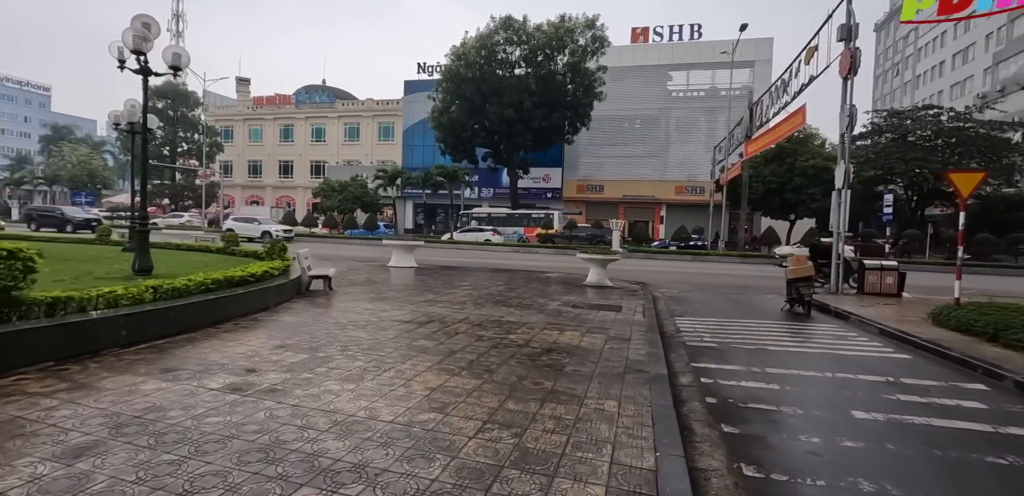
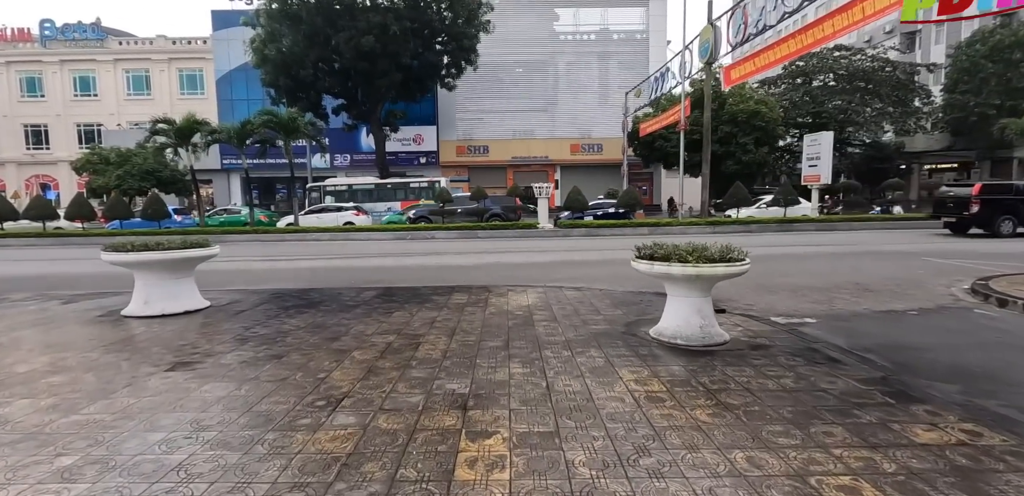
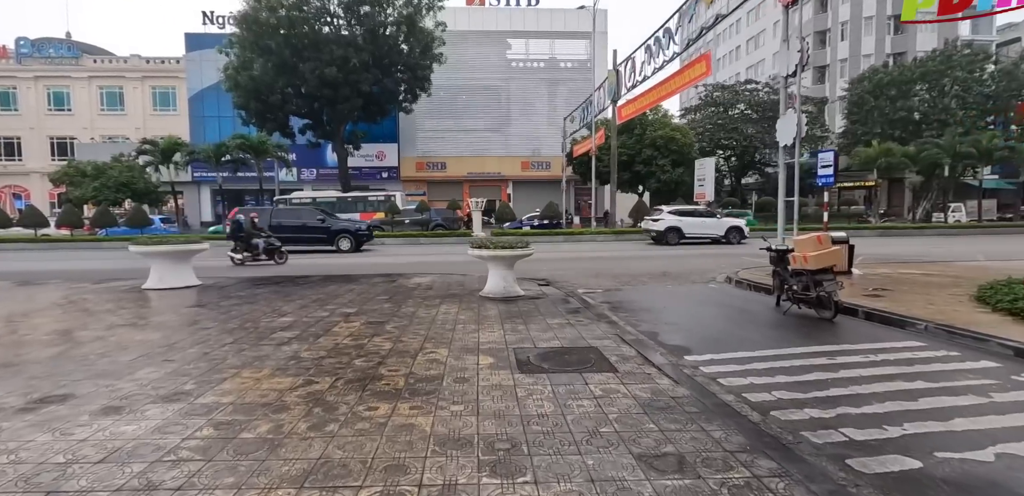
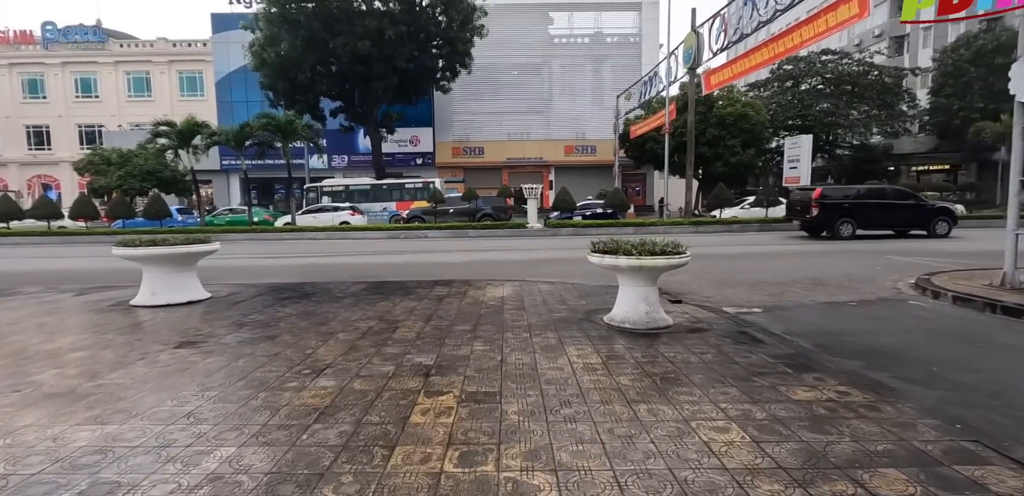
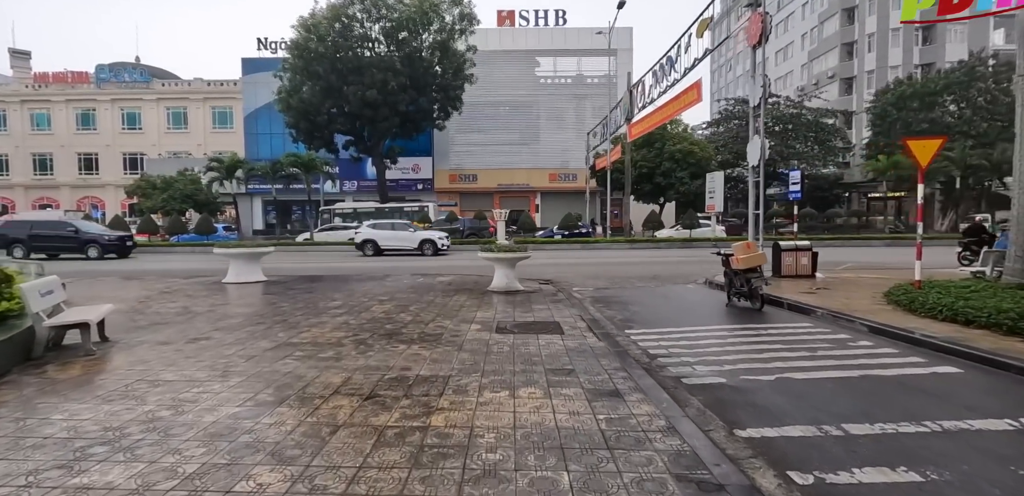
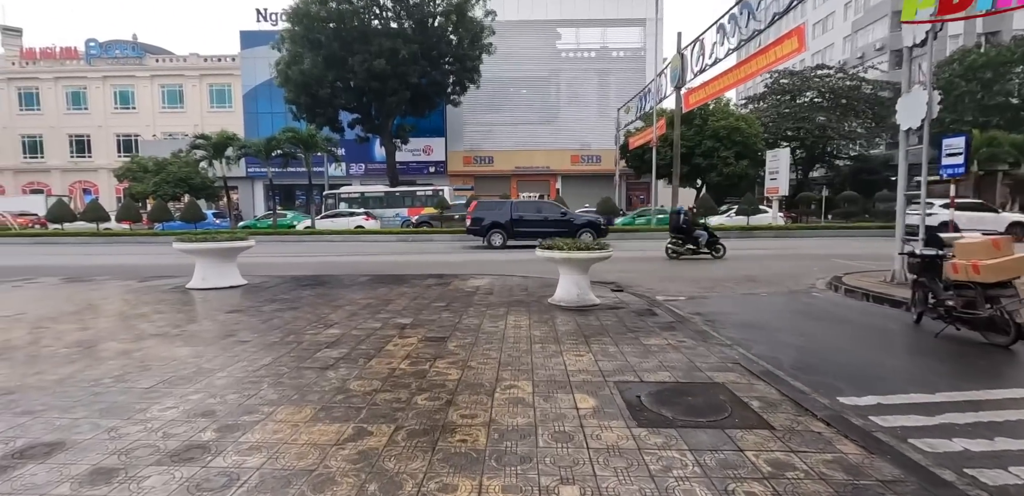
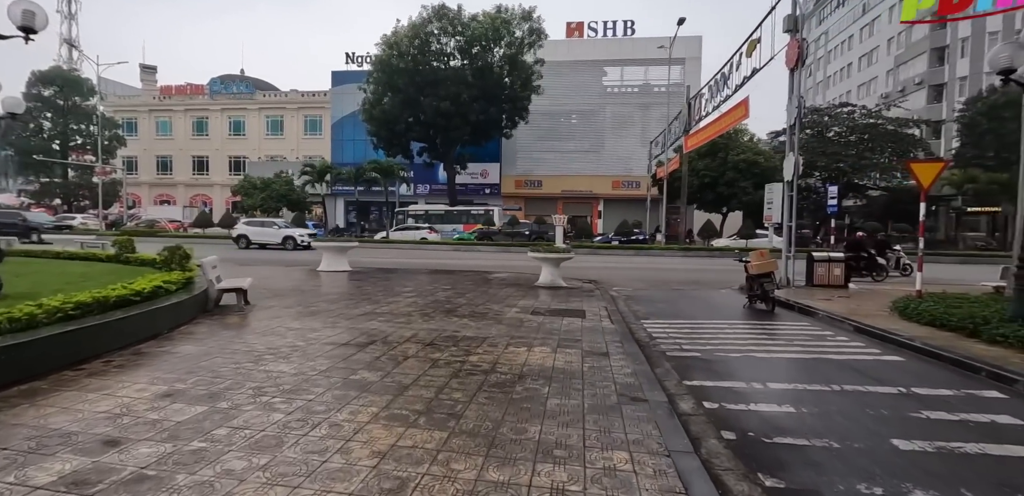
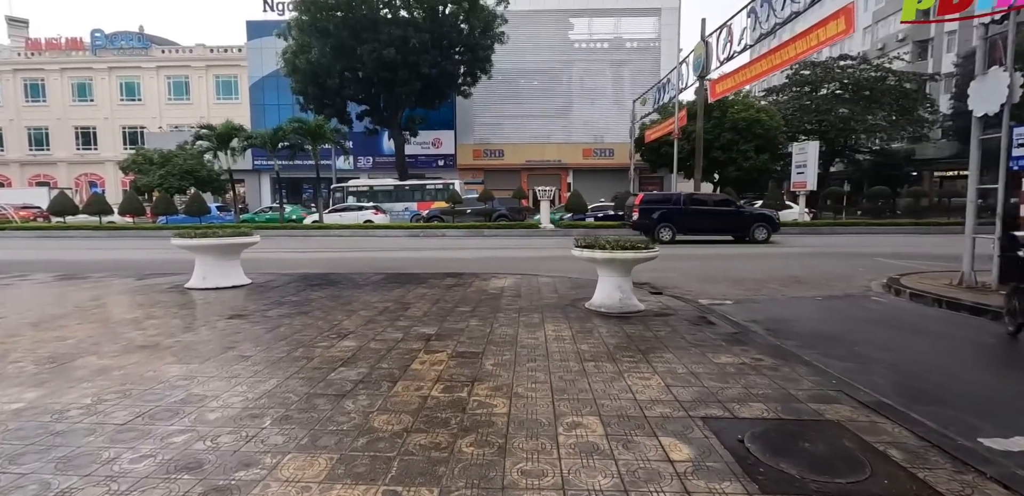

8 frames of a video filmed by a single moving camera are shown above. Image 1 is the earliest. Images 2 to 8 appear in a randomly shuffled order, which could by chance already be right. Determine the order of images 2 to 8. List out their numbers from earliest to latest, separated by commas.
7, 5, 3, 6, 8, 4, 2
